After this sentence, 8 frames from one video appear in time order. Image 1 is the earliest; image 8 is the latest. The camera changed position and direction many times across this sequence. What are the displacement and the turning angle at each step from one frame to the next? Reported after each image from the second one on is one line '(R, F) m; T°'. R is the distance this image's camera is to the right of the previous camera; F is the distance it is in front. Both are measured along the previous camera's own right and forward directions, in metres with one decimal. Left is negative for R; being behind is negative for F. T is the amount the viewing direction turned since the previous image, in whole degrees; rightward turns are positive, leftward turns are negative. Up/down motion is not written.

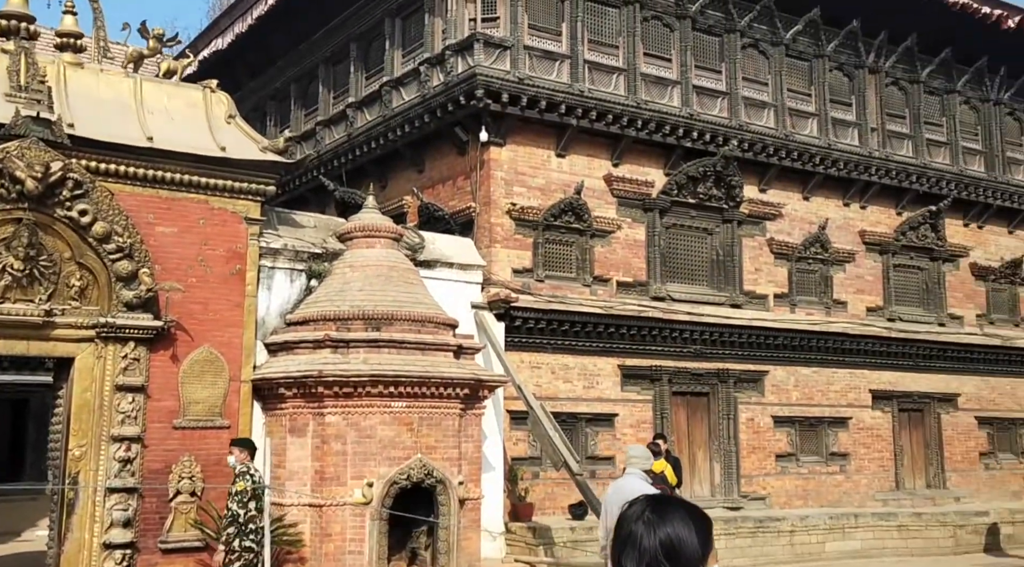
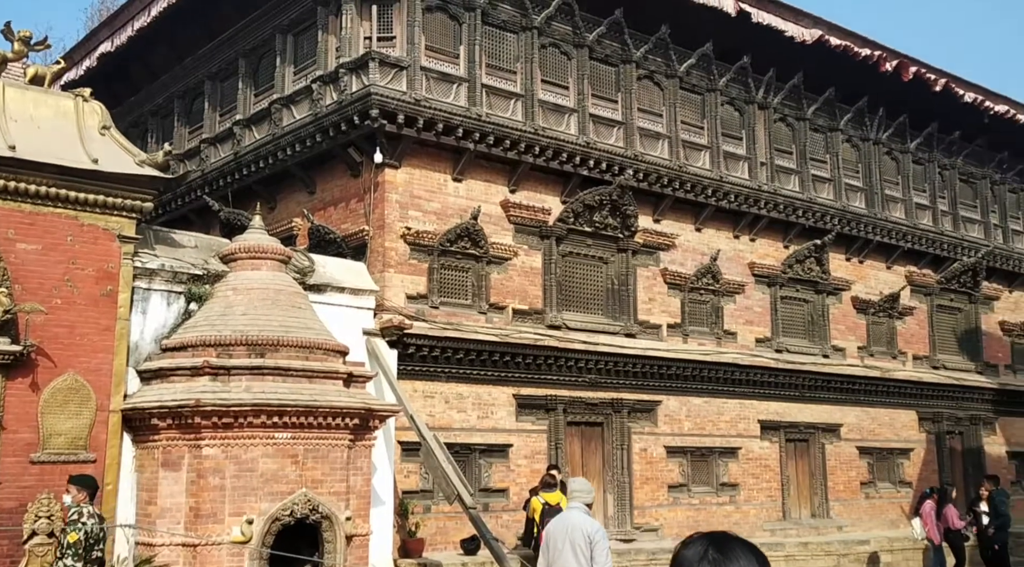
(-0.1, +0.3) m; +6°
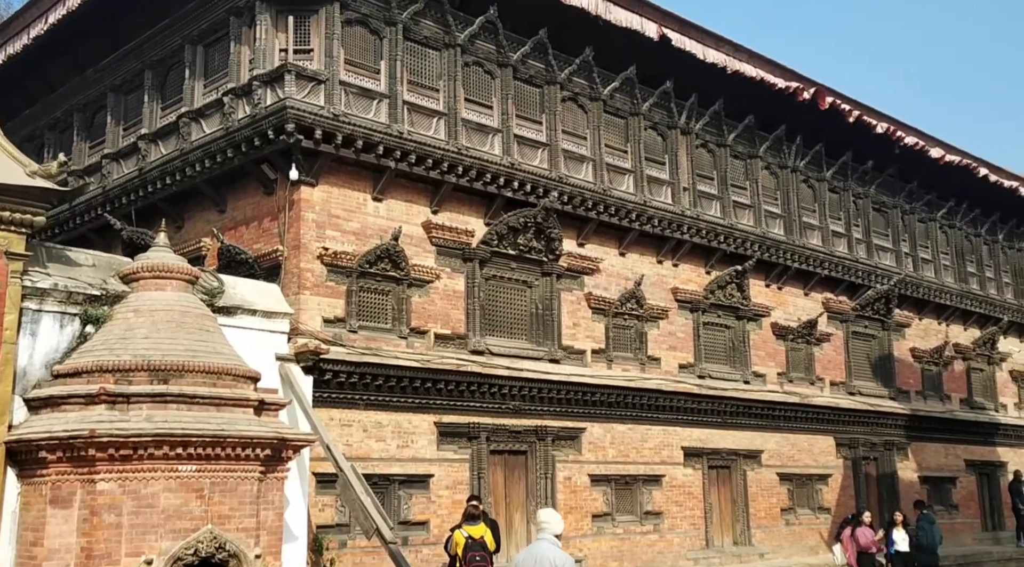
(-0.1, +0.5) m; +4°
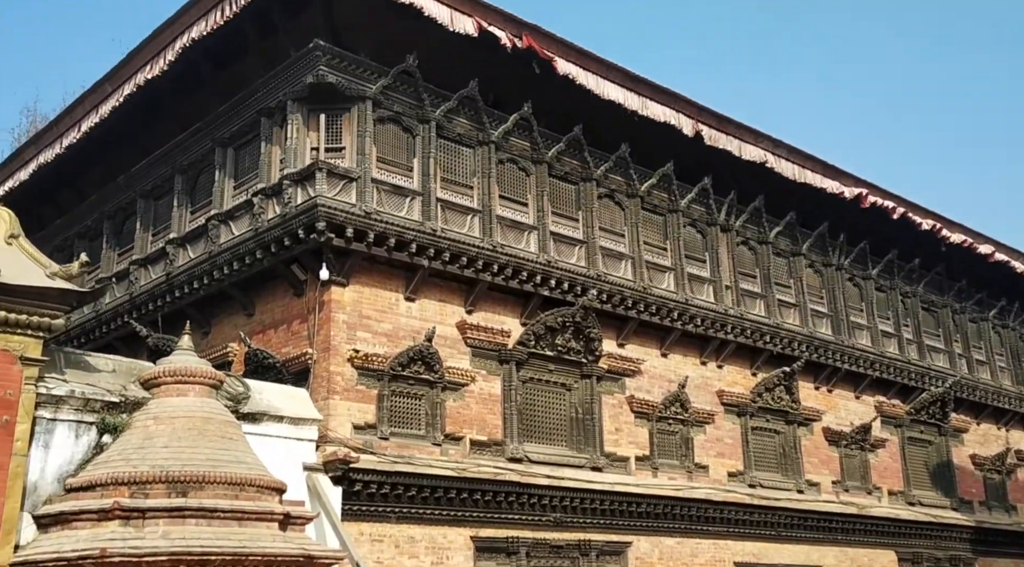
(-0.1, +0.7) m; -2°
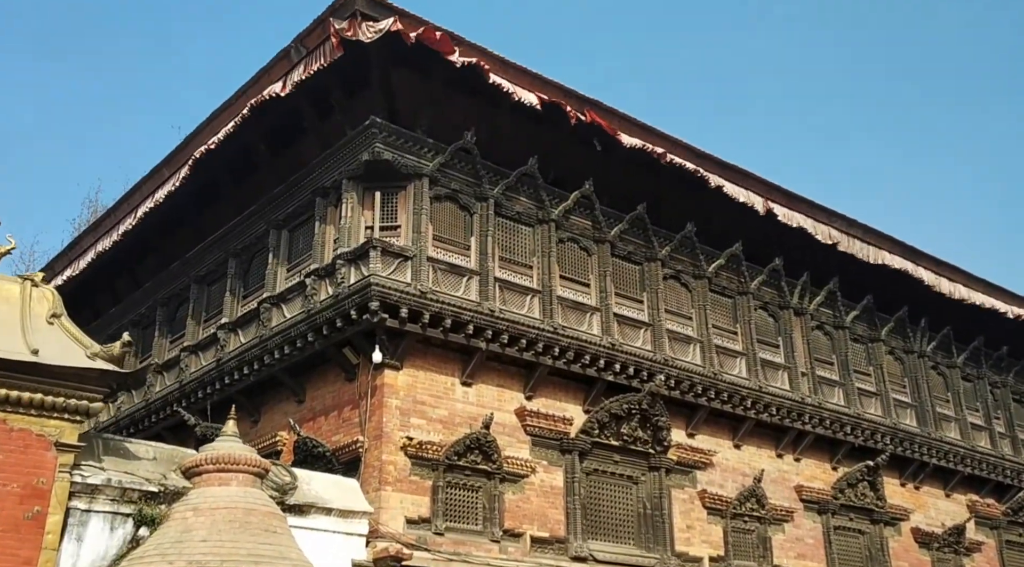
(0.0, +0.7) m; -3°
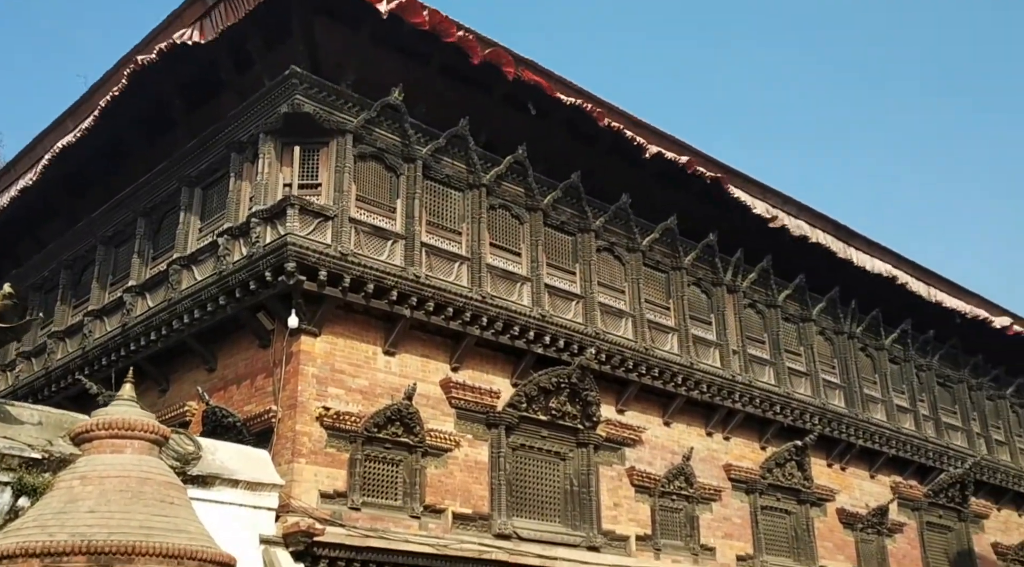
(+0.1, +0.5) m; +4°
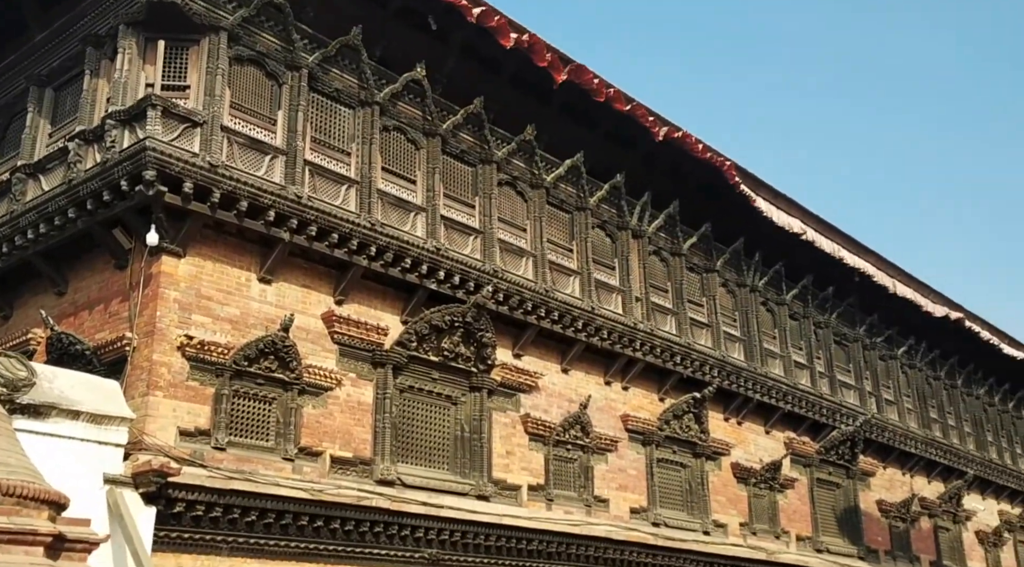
(+0.1, +0.9) m; +5°
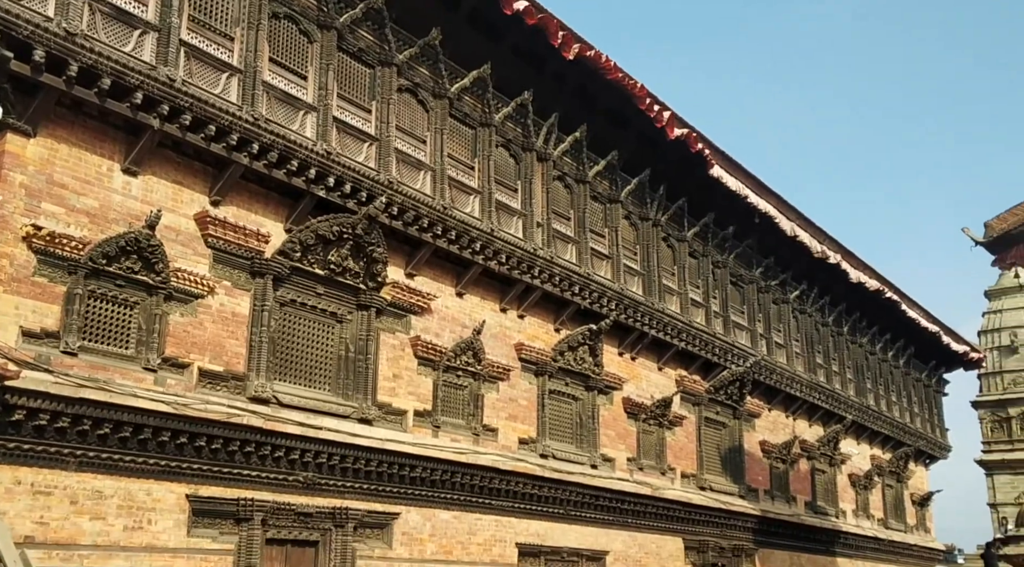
(0.0, +0.8) m; +6°
